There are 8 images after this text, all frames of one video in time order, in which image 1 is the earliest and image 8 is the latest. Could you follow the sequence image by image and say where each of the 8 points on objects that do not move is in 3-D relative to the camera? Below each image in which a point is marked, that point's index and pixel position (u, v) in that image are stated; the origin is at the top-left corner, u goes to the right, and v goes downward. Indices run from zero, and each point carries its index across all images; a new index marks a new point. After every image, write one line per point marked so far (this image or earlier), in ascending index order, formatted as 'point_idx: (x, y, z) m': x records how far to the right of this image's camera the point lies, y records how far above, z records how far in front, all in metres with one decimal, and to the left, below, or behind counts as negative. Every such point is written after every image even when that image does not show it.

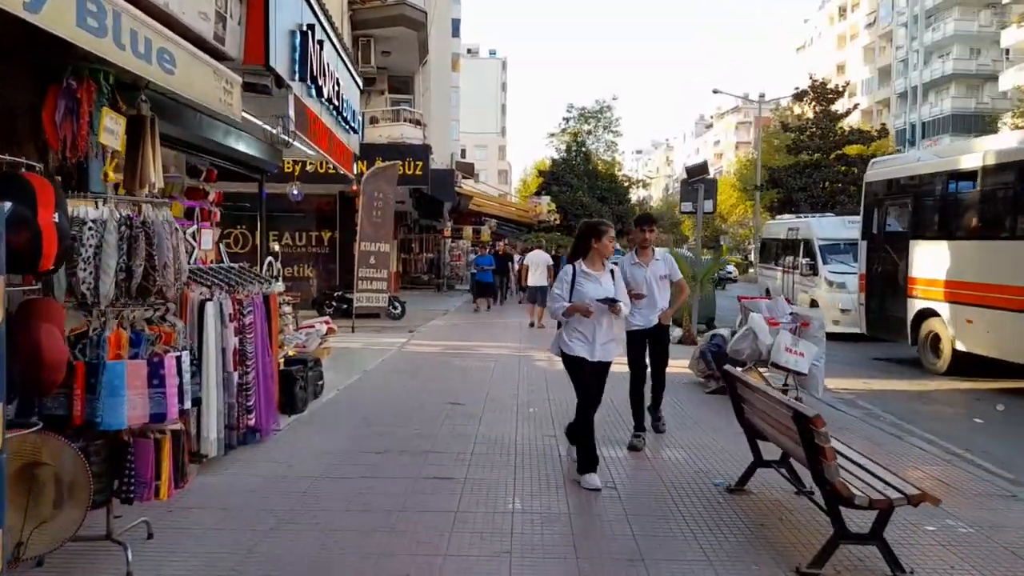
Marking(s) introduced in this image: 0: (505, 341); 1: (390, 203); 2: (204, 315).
0: (-0.1, -1.0, +14.2) m
1: (-2.6, +1.9, +17.0) m
2: (-2.2, -0.2, +5.6) m
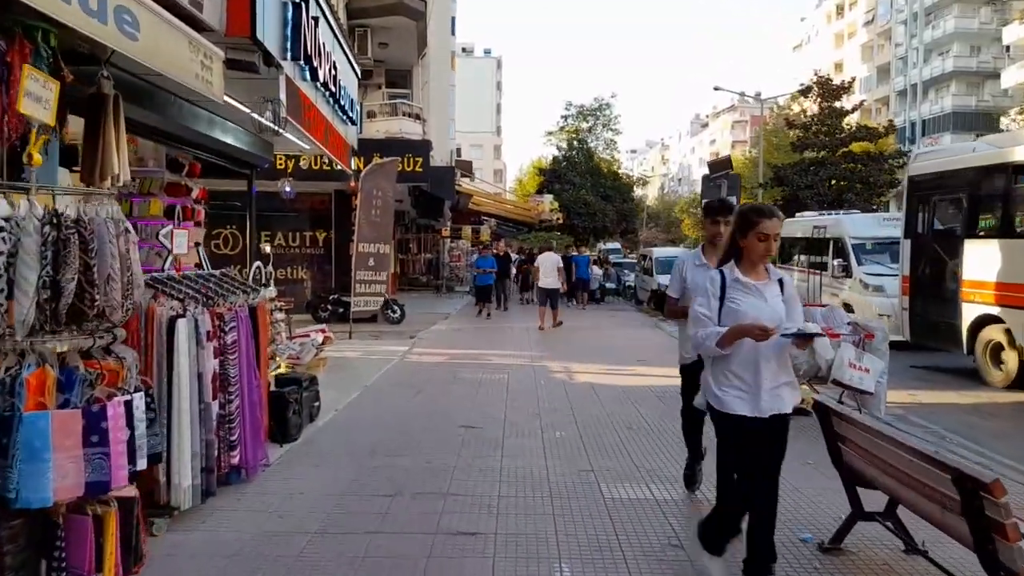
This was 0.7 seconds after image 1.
0: (0.0, -1.0, +13.1) m
1: (-2.5, +1.8, +16.0) m
2: (-2.0, -0.3, +4.6) m
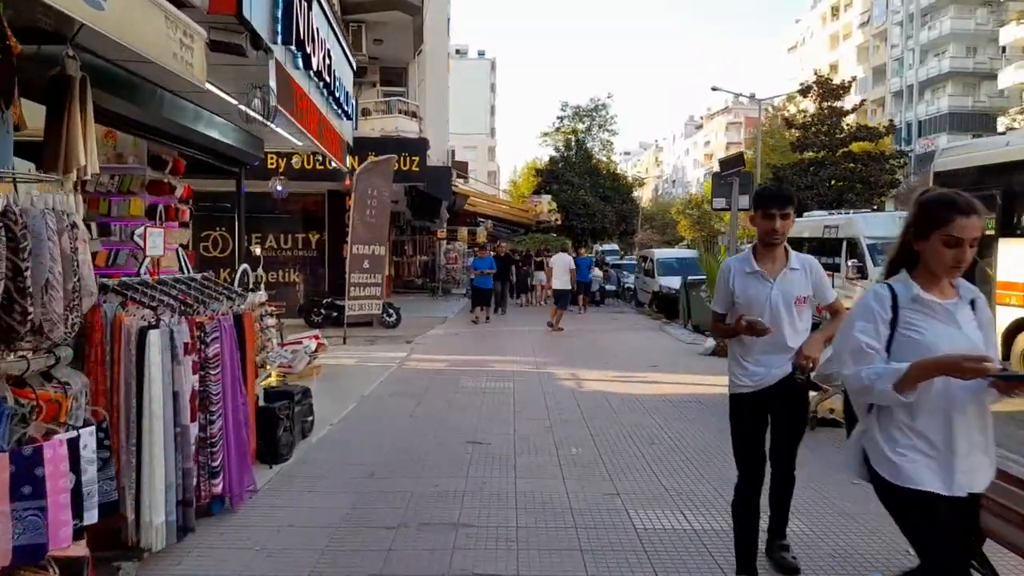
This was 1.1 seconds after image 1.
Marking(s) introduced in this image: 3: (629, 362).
0: (+0.1, -1.1, +12.5) m
1: (-2.5, +1.7, +15.4) m
2: (-1.9, -0.3, +4.0) m
3: (+1.8, -1.2, +12.1) m
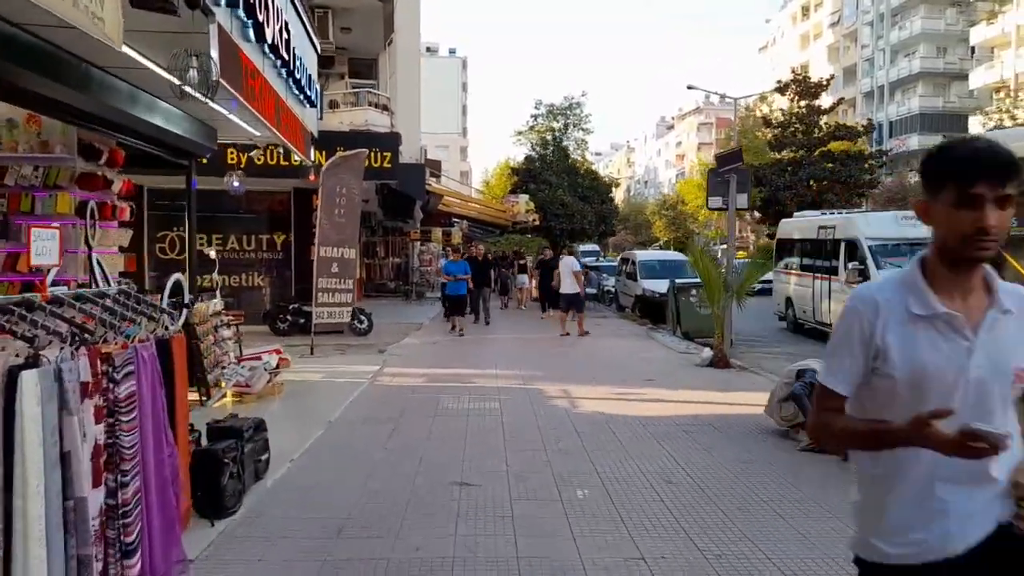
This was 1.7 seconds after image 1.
0: (-0.2, -1.2, +11.5) m
1: (-2.8, +1.6, +14.2) m
2: (-1.8, -0.4, +2.9) m
3: (+1.6, -1.2, +11.1) m
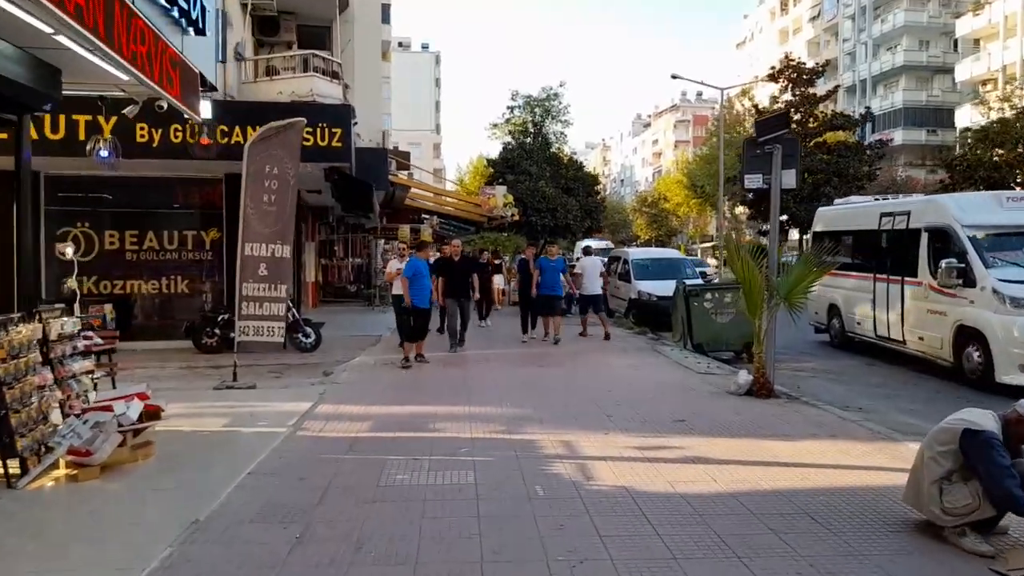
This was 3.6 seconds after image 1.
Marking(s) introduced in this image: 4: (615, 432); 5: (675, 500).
0: (-0.4, -1.3, +8.5) m
1: (-3.2, +1.5, +11.2) m
2: (-1.8, -0.5, -0.1) m
3: (+1.3, -1.3, +8.3) m
4: (+1.0, -1.3, +7.3) m
5: (+1.1, -1.4, +5.3) m
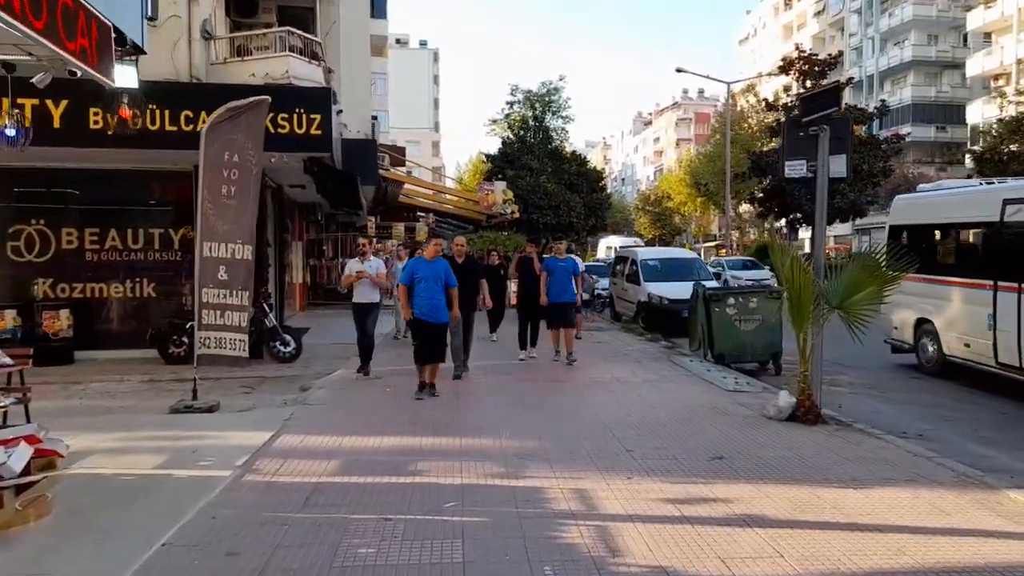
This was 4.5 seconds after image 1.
0: (-0.4, -1.3, +7.1) m
1: (-3.2, +1.5, +9.8) m
2: (-1.8, -0.6, -1.5) m
3: (+1.4, -1.4, +6.8) m
4: (+1.0, -1.4, +5.9) m
5: (+1.1, -1.5, +3.9) m
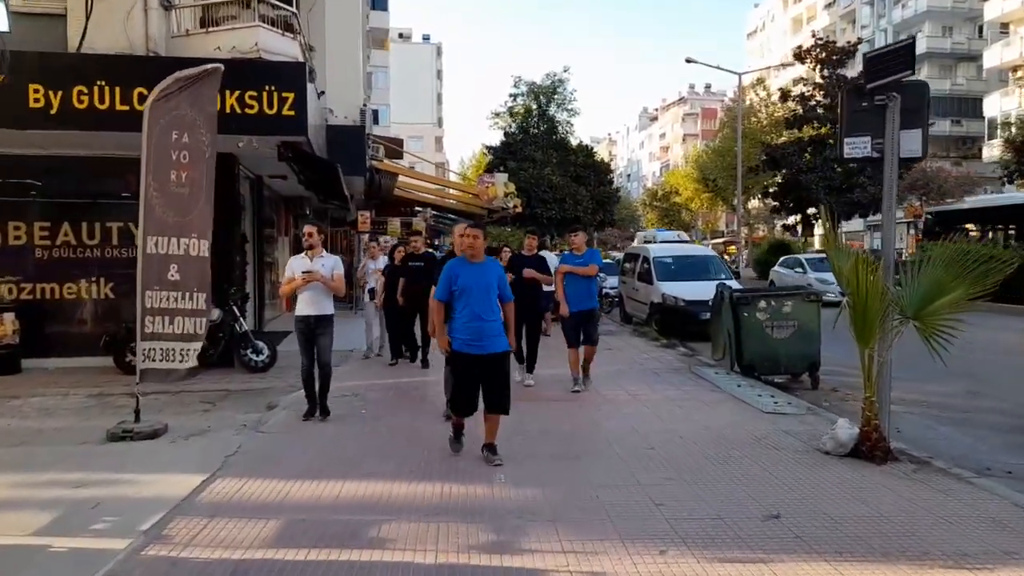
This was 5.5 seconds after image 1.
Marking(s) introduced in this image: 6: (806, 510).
0: (-0.4, -1.4, +5.6) m
1: (-3.2, +1.4, +8.3) m
2: (-1.9, -0.6, -3.0) m
3: (+1.3, -1.4, +5.3) m
4: (+0.9, -1.5, +4.4) m
5: (+1.1, -1.6, +2.4) m
6: (+1.9, -1.4, +5.0) m
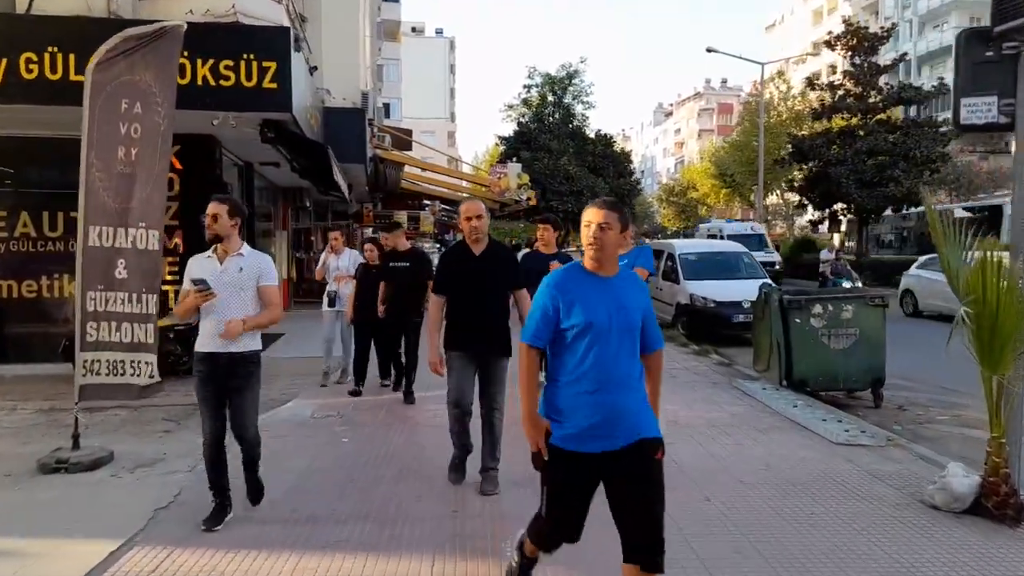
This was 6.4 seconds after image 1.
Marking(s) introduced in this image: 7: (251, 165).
0: (-0.3, -1.4, +4.2) m
1: (-3.1, +1.4, +6.9) m
2: (-1.9, -0.7, -4.5) m
3: (+1.4, -1.4, +3.8) m
4: (+1.0, -1.5, +2.9) m
5: (+1.1, -1.6, +0.9) m
6: (+2.0, -1.5, +3.5) m
7: (-4.8, +2.3, +14.5) m
